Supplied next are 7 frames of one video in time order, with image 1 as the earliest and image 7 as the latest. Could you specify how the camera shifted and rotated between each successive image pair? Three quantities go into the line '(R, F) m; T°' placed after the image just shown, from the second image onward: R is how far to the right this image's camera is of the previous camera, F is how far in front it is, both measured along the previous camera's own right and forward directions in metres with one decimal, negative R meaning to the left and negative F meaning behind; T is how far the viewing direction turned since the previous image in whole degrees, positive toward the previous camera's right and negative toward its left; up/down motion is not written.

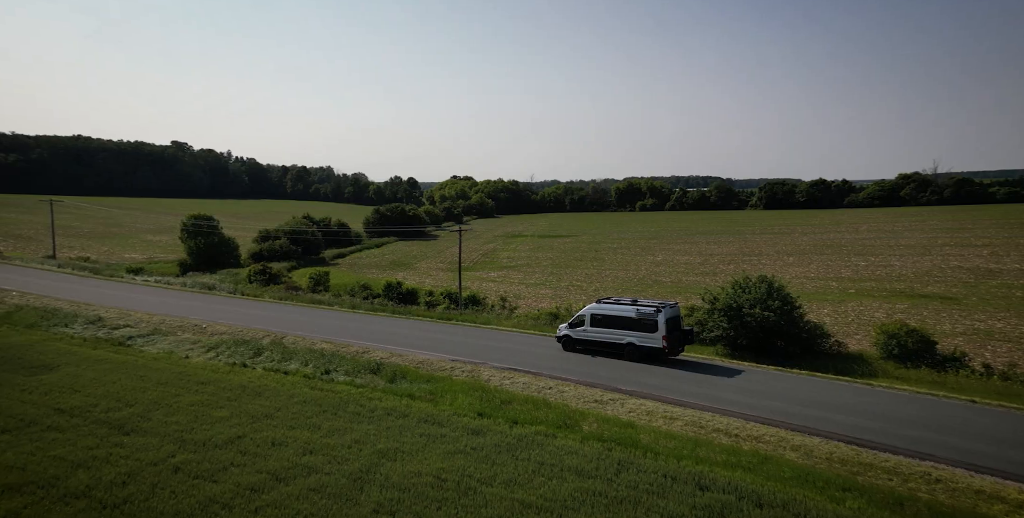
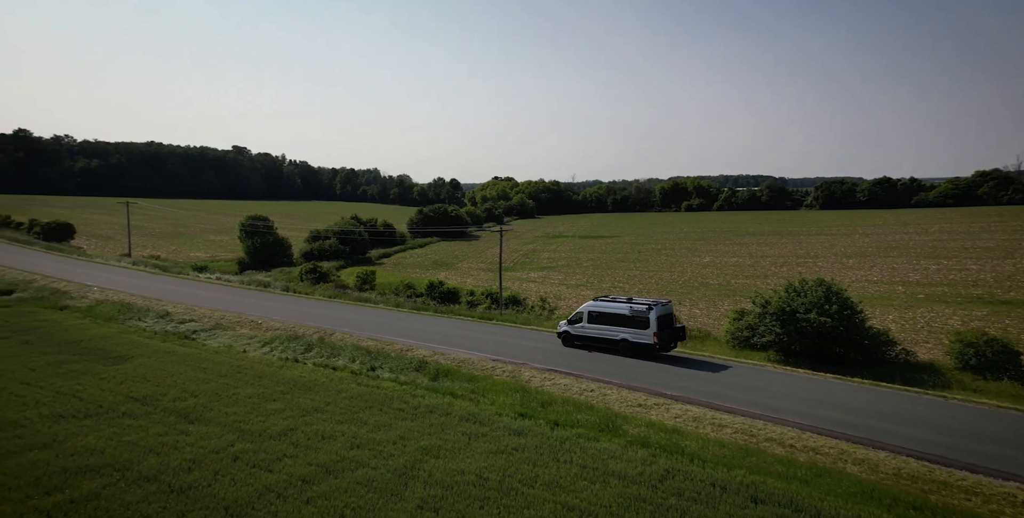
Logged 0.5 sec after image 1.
(-0.3, +0.7) m; -4°
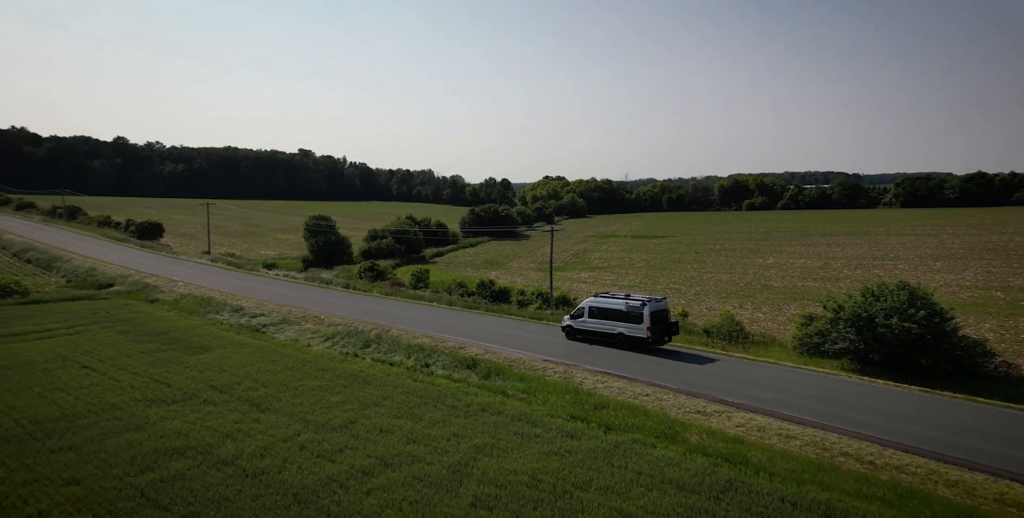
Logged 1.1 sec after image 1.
(-0.3, +1.2) m; -5°
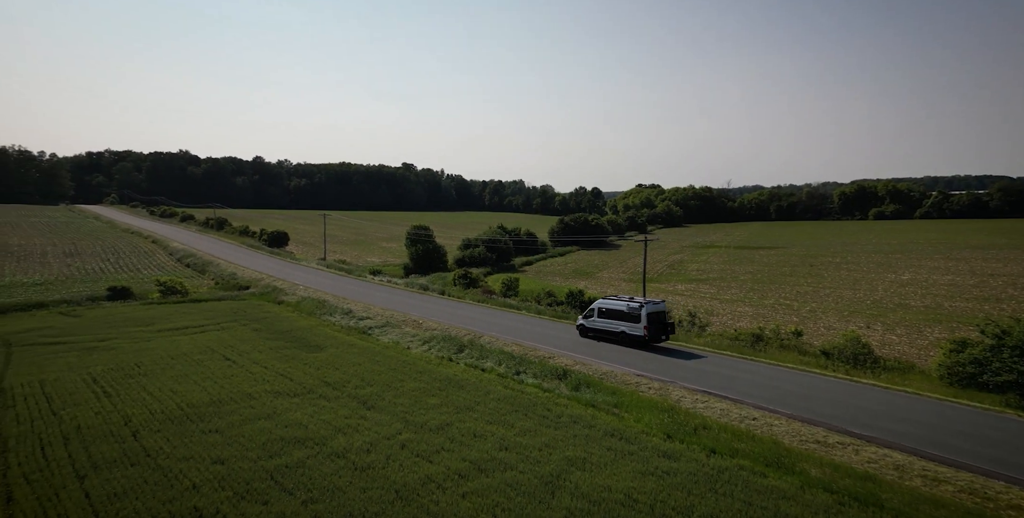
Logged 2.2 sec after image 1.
(-0.9, +2.4) m; -8°
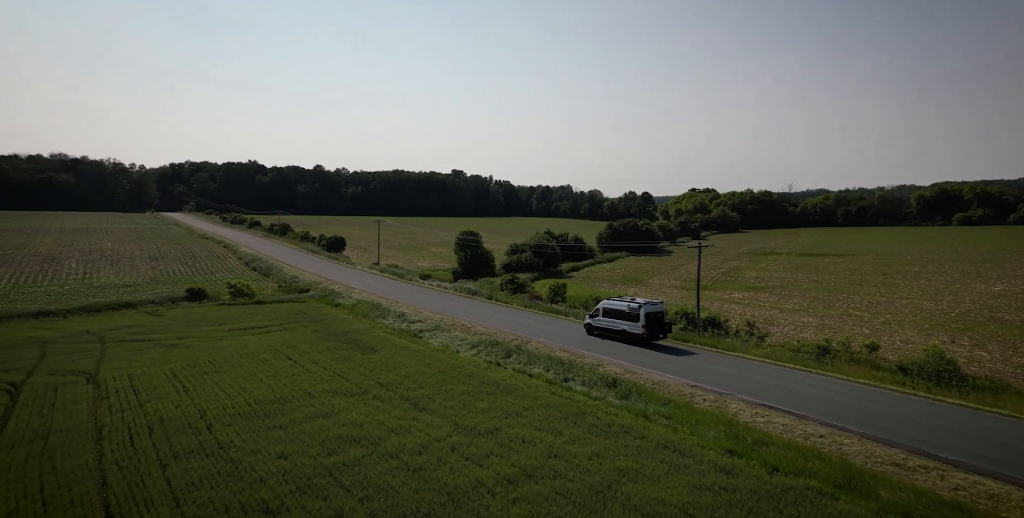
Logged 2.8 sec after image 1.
(-0.6, +1.8) m; -4°
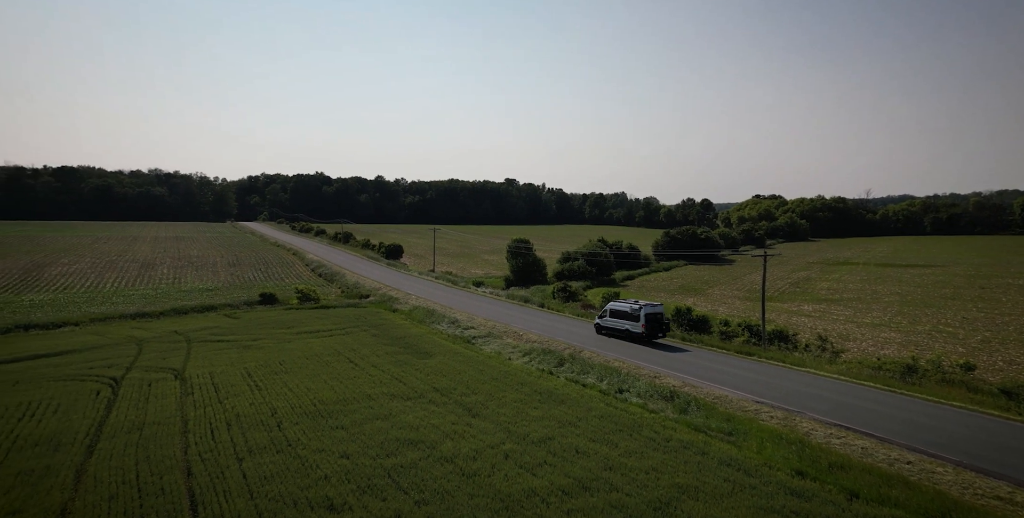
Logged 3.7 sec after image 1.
(-0.8, +2.2) m; -5°
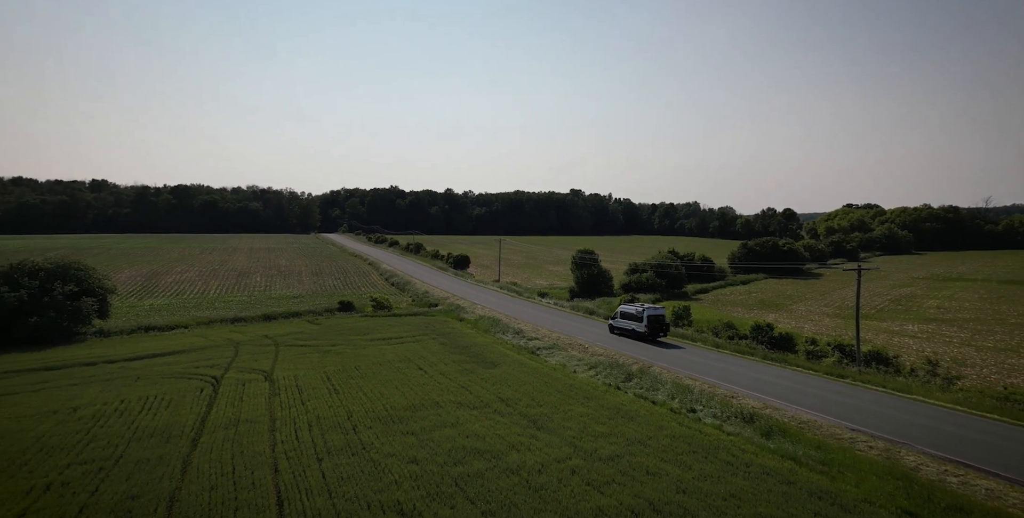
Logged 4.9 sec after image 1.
(-1.0, +4.0) m; -6°
